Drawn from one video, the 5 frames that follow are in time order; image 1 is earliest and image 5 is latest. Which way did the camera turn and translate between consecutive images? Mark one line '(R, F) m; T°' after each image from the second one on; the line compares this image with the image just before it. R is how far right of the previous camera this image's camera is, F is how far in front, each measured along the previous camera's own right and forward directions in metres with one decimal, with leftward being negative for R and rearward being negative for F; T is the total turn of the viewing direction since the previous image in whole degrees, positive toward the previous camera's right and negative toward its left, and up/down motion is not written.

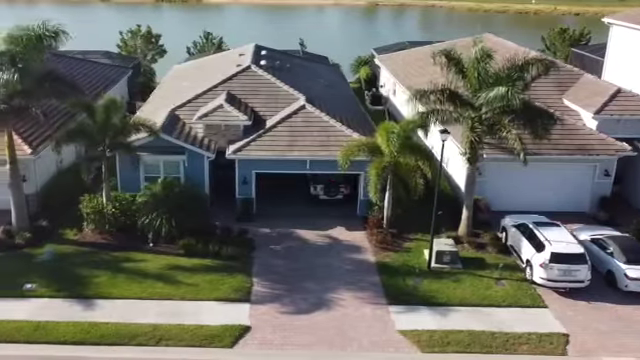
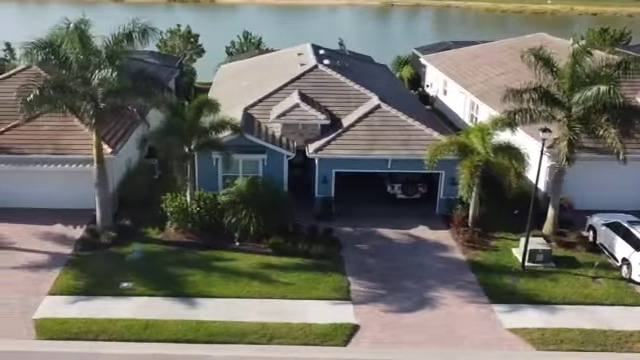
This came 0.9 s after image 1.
(-3.2, 0.0) m; 0°
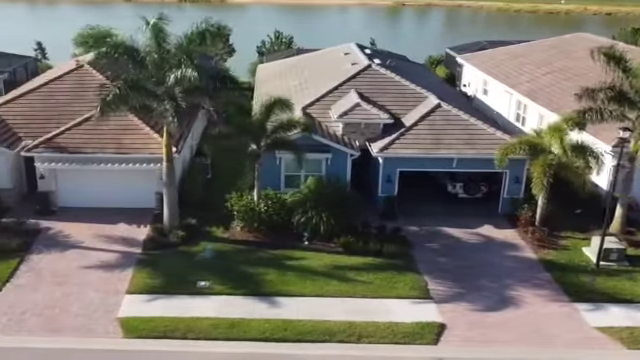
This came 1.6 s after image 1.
(-2.5, 0.0) m; 0°
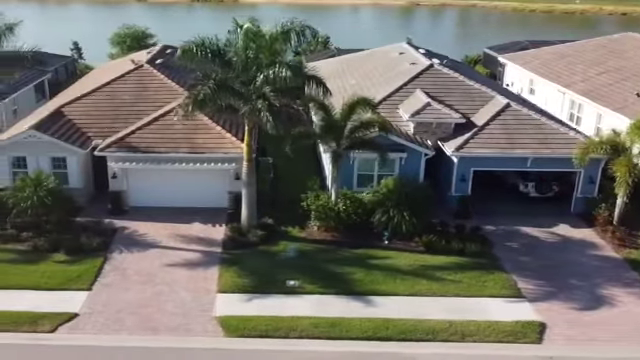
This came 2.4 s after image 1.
(-3.0, 0.0) m; 0°
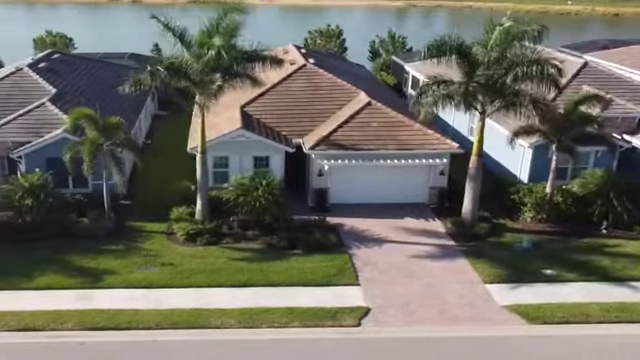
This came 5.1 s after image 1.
(-10.3, -0.2) m; +4°
